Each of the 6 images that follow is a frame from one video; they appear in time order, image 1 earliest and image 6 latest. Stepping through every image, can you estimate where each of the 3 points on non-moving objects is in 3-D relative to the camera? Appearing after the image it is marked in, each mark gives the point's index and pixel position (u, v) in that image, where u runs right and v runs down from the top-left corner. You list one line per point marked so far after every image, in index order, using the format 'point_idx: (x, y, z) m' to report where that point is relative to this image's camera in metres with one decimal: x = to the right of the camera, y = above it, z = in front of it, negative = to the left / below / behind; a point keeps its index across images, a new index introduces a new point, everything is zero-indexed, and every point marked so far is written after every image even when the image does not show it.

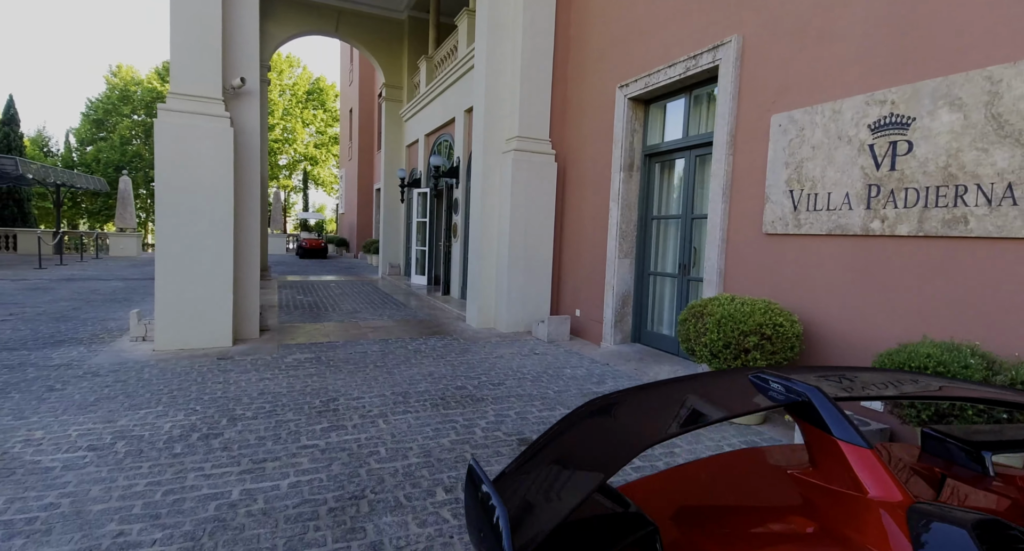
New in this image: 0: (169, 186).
0: (-3.8, +1.0, +6.0) m
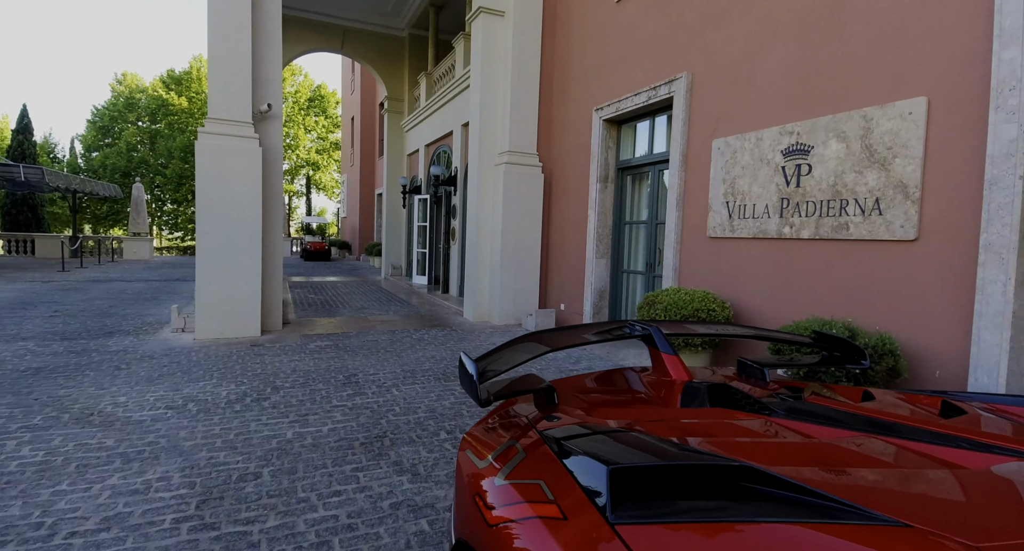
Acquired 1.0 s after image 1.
0: (-3.9, +1.0, +7.0) m
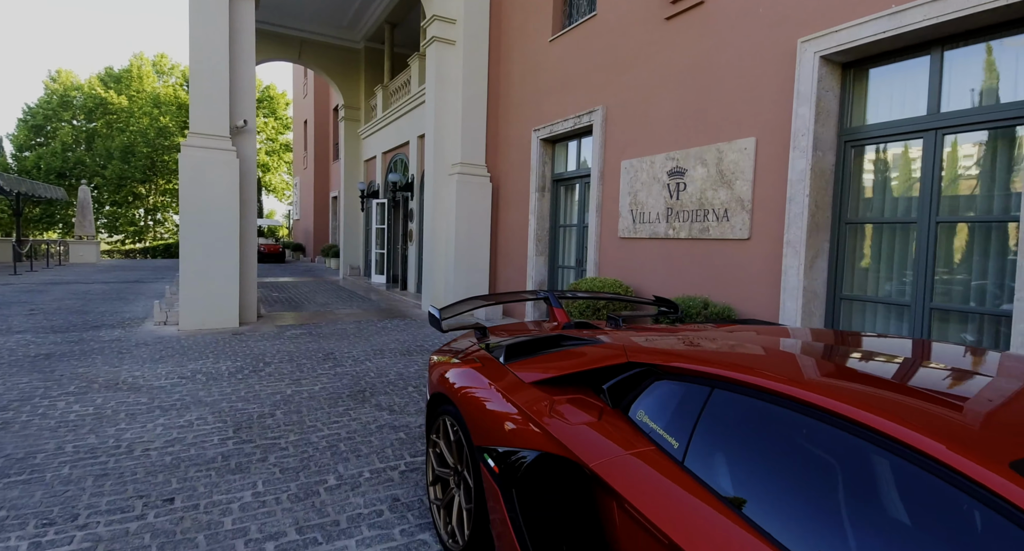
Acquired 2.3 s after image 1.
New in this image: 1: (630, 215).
0: (-4.6, +1.0, +7.9) m
1: (+1.5, +0.7, +6.8) m
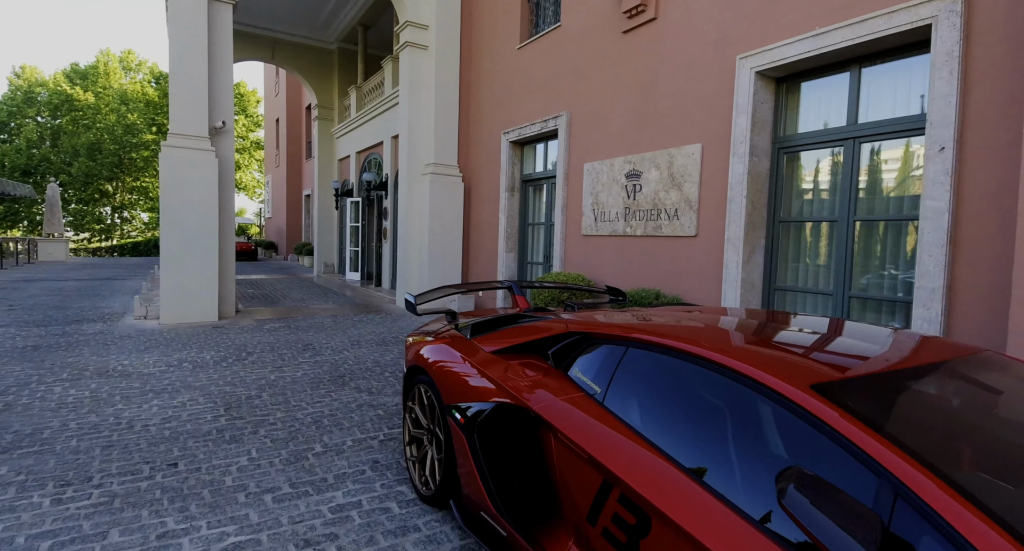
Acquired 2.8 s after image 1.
0: (-5.1, +1.1, +8.1) m
1: (+1.1, +0.8, +7.3) m
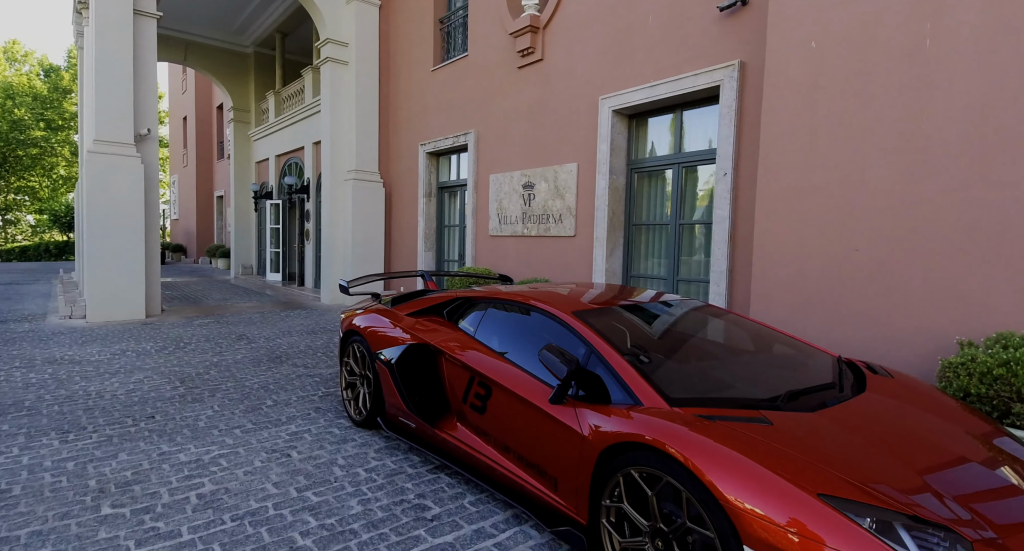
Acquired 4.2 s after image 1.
0: (-6.5, +1.1, +8.6) m
1: (-0.3, +0.9, +8.6) m
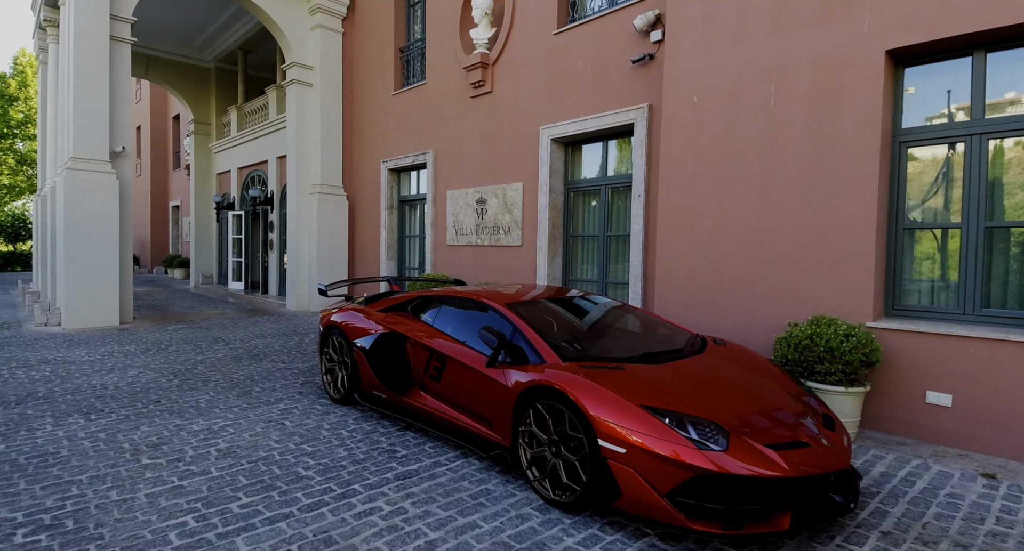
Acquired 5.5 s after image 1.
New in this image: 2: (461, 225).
0: (-7.2, +0.9, +9.1) m
1: (-1.0, +0.8, +9.6) m
2: (-0.9, +0.8, +9.4) m
